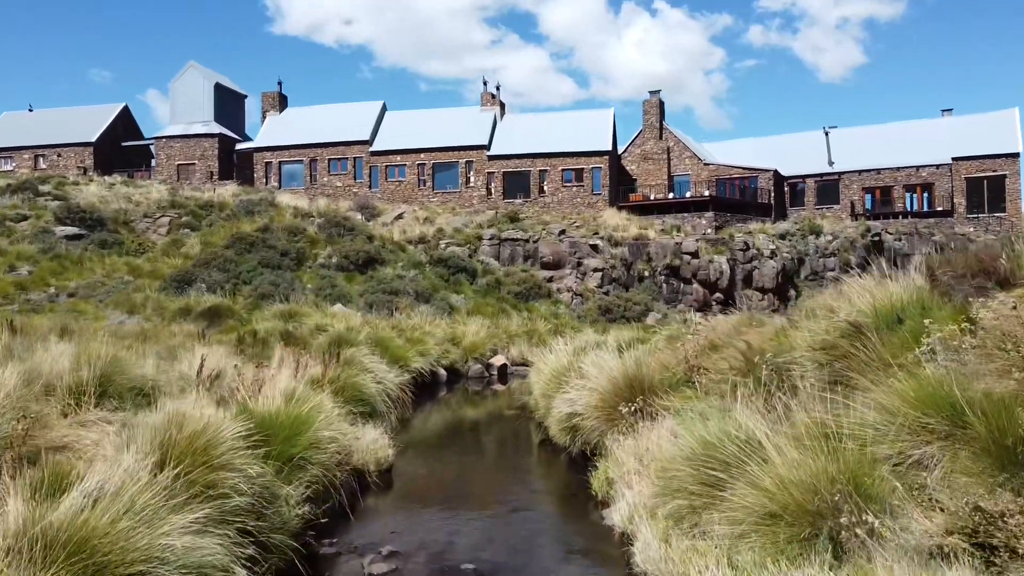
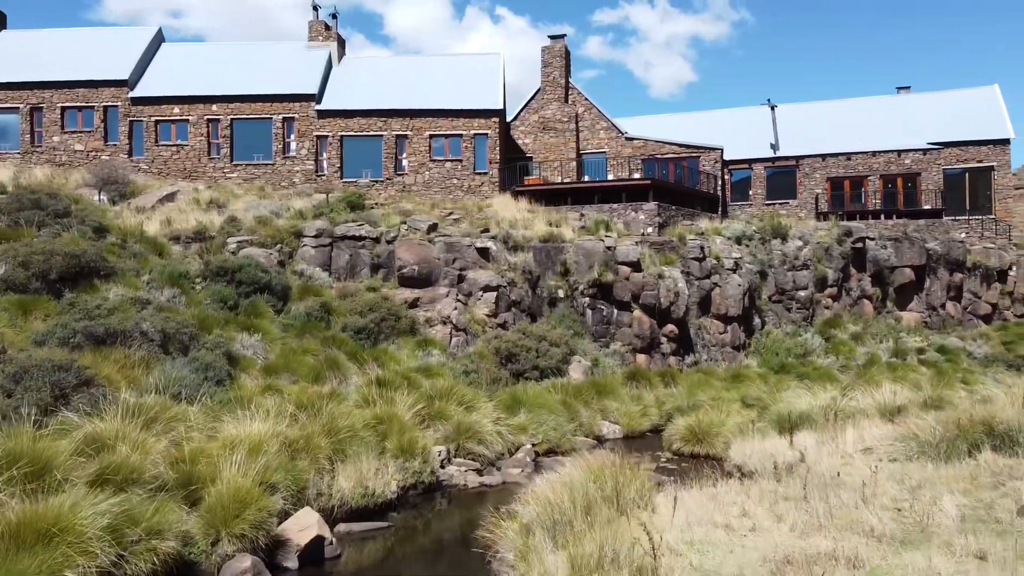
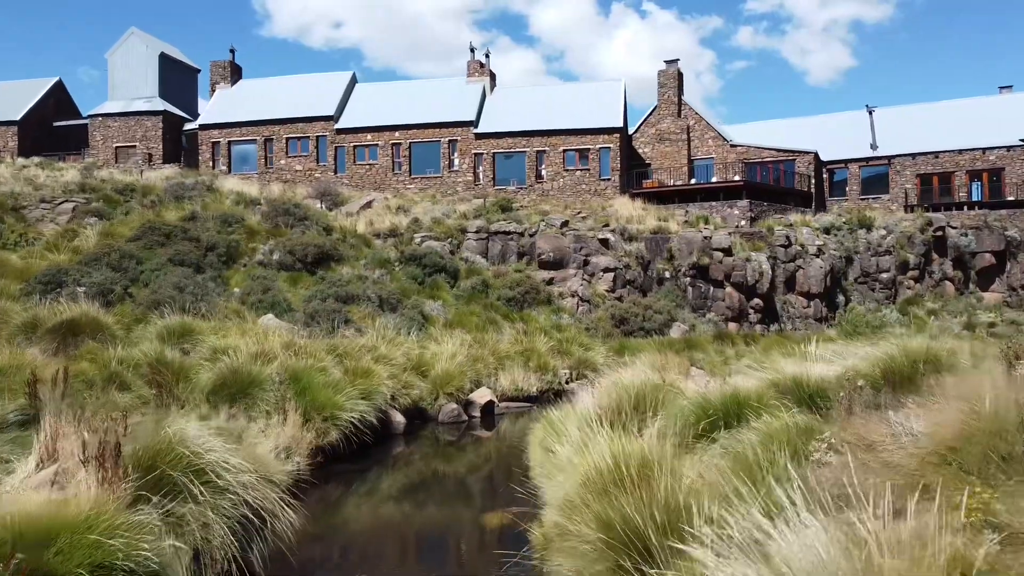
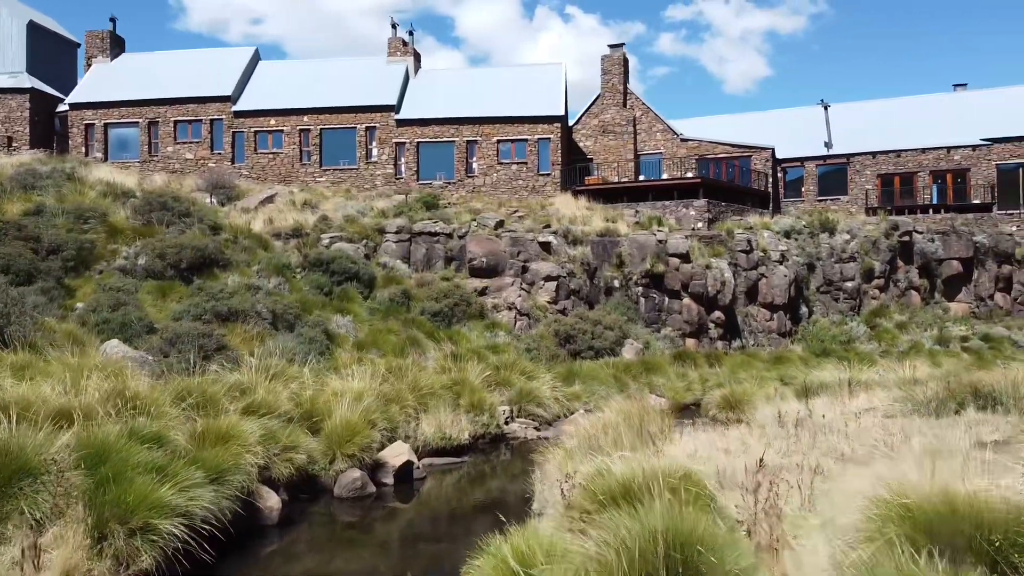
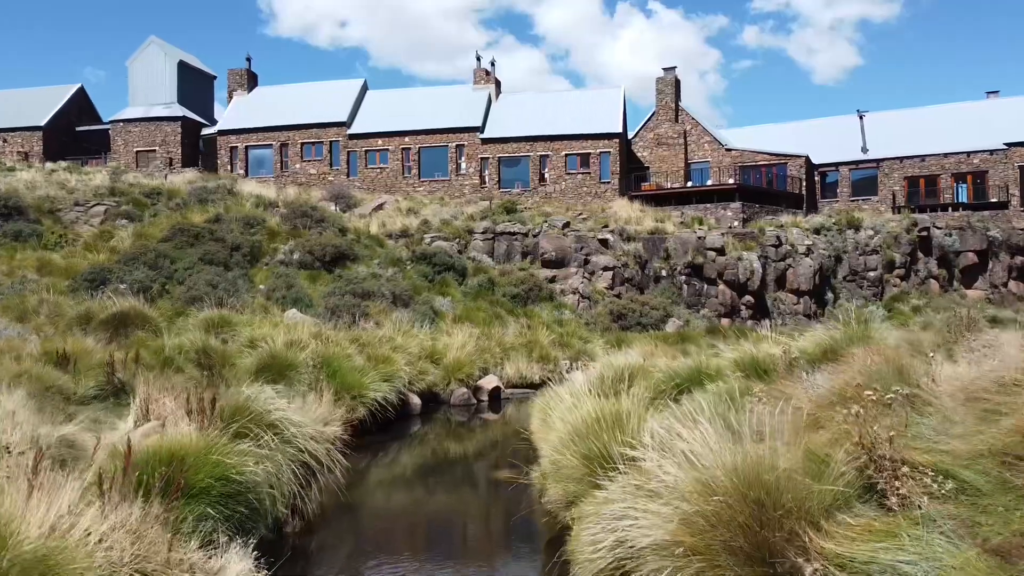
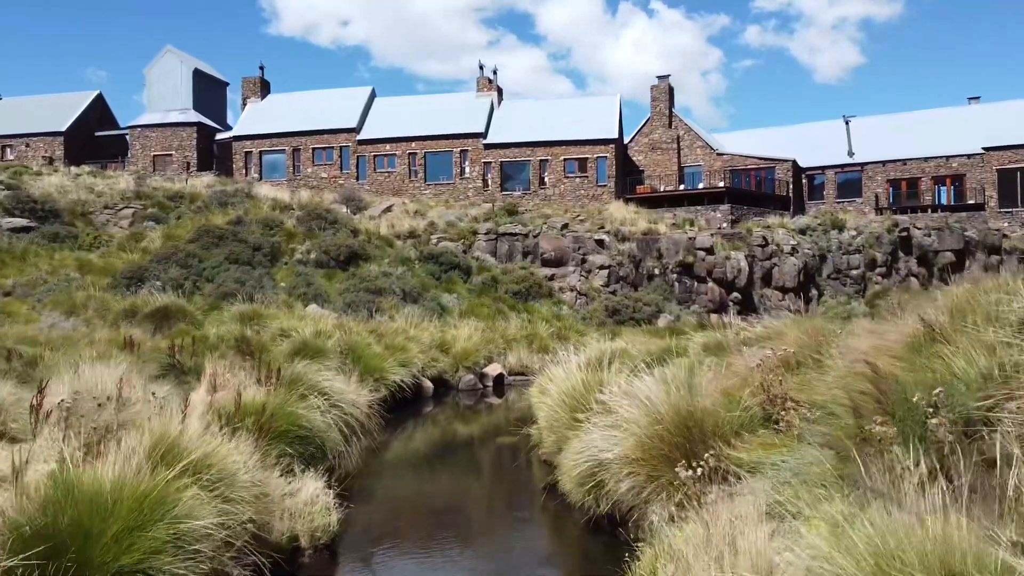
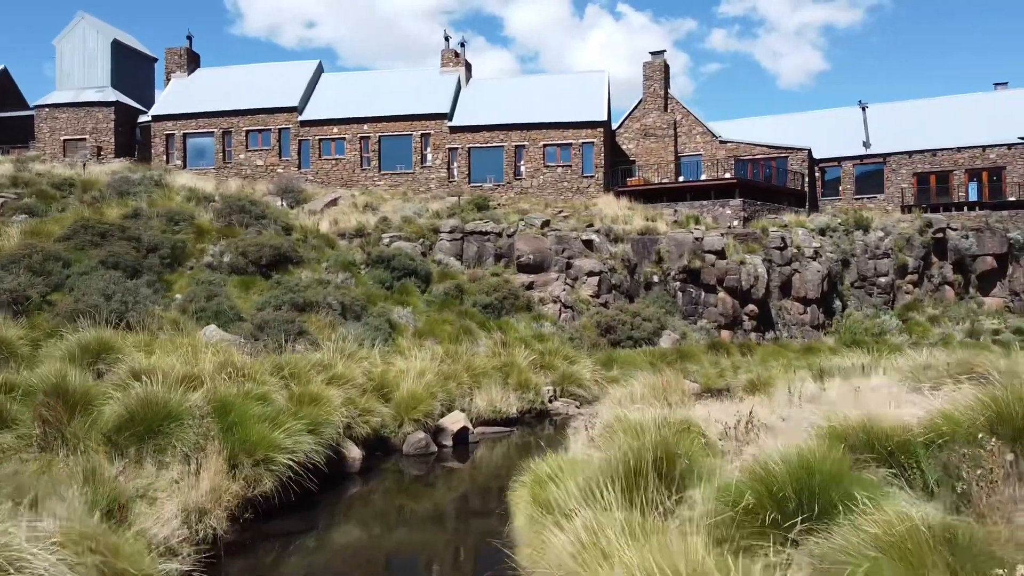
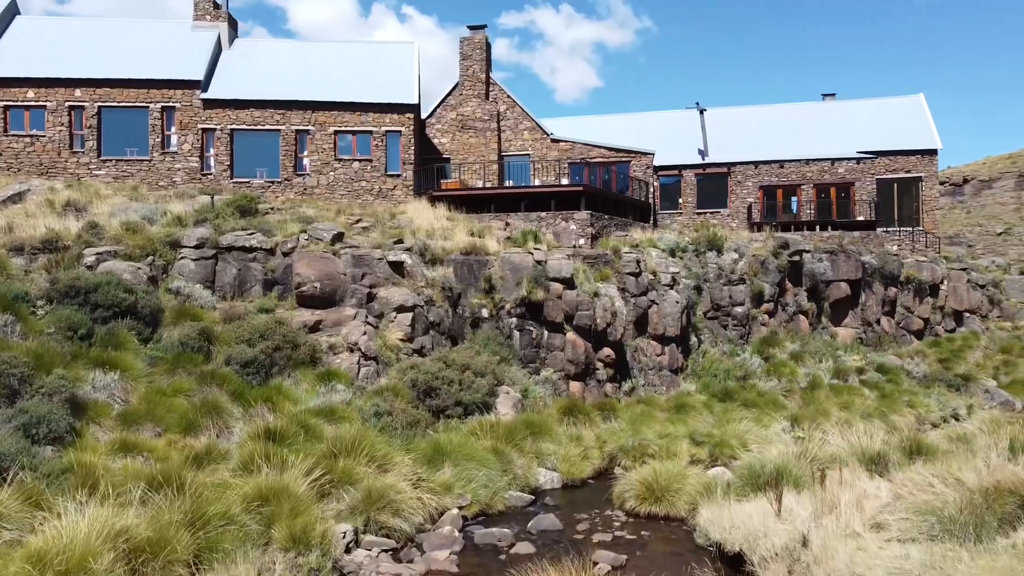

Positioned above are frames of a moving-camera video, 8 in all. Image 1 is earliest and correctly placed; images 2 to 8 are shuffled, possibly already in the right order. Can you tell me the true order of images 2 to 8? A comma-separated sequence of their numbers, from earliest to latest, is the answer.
6, 5, 3, 7, 4, 2, 8
